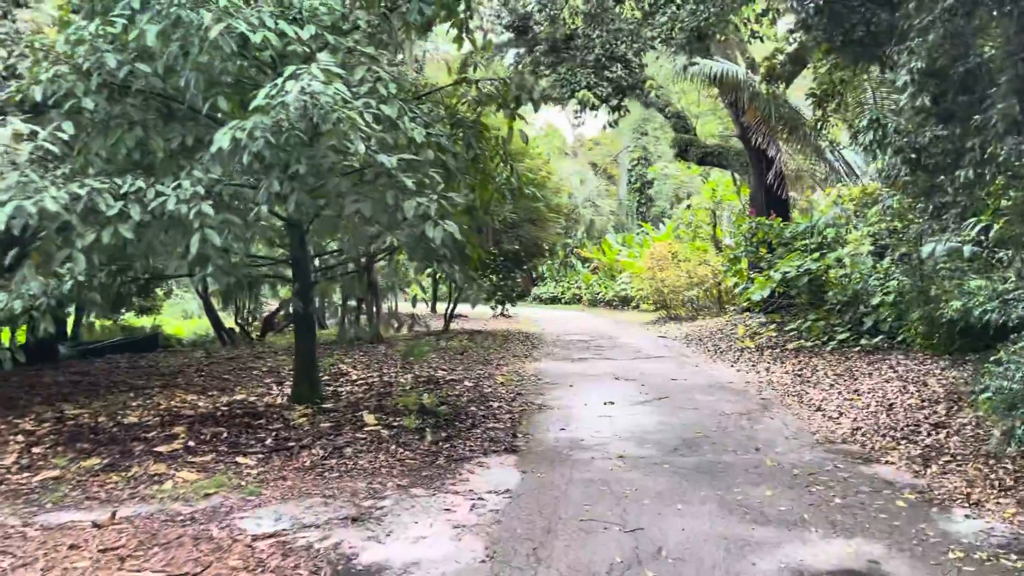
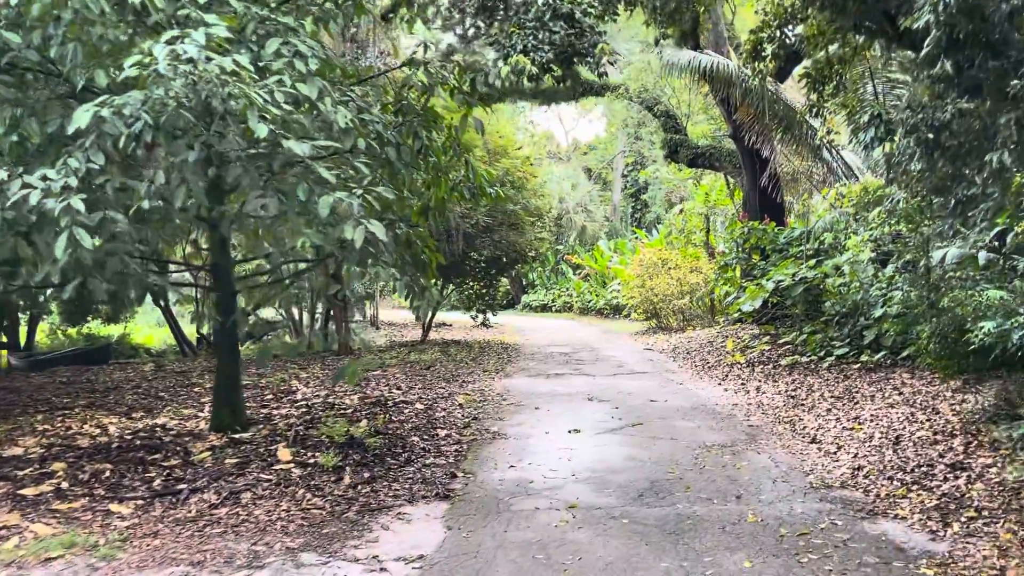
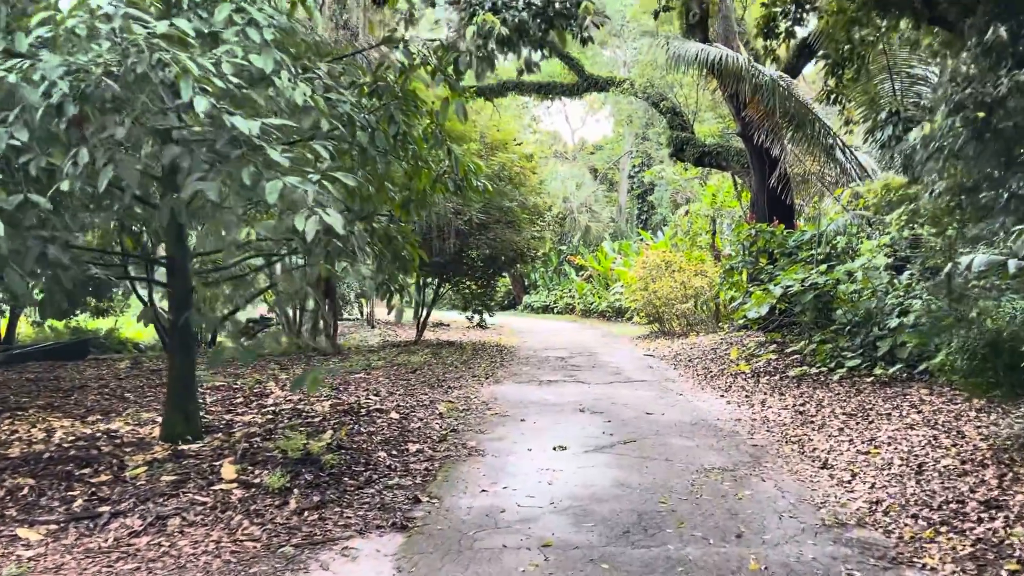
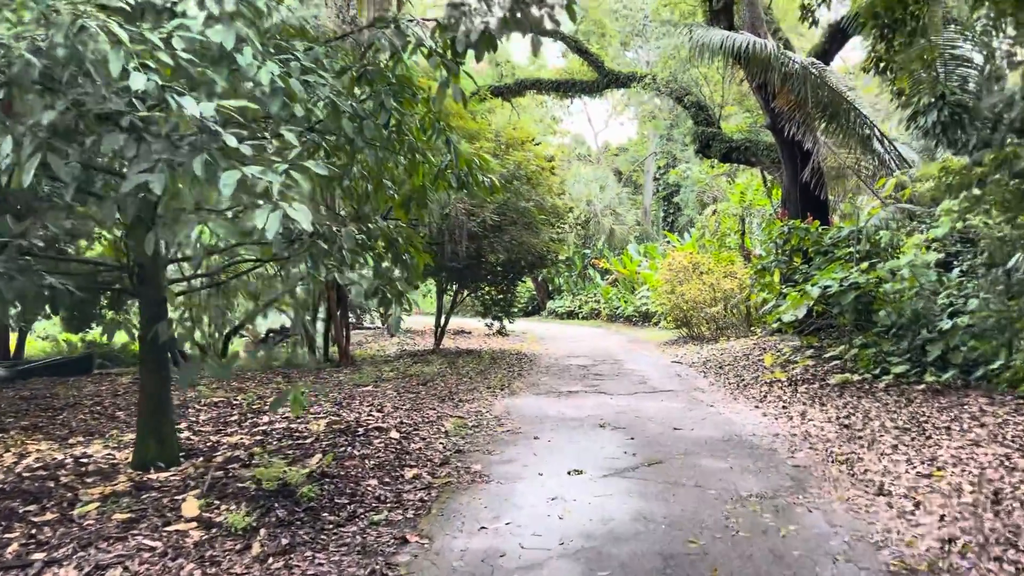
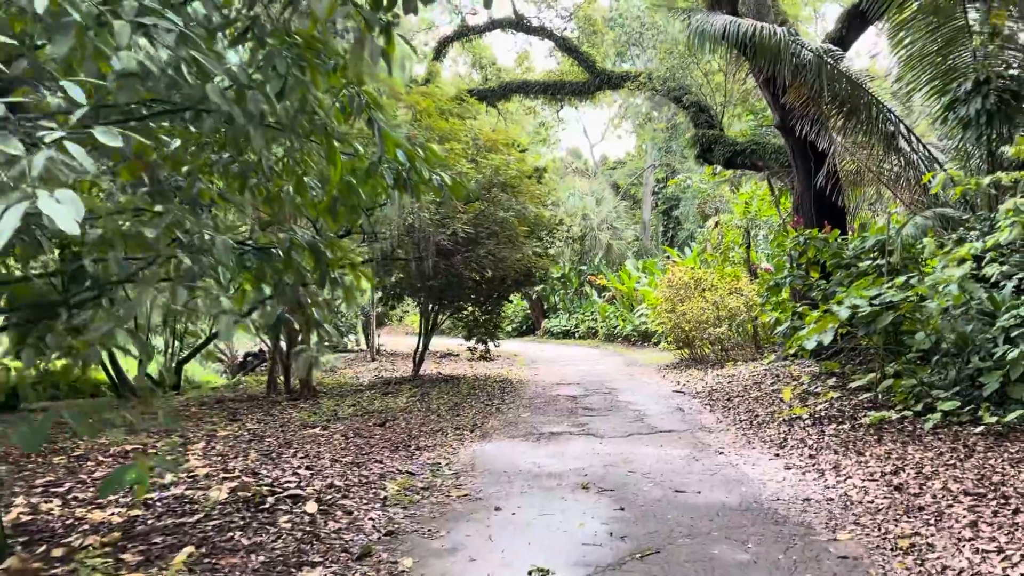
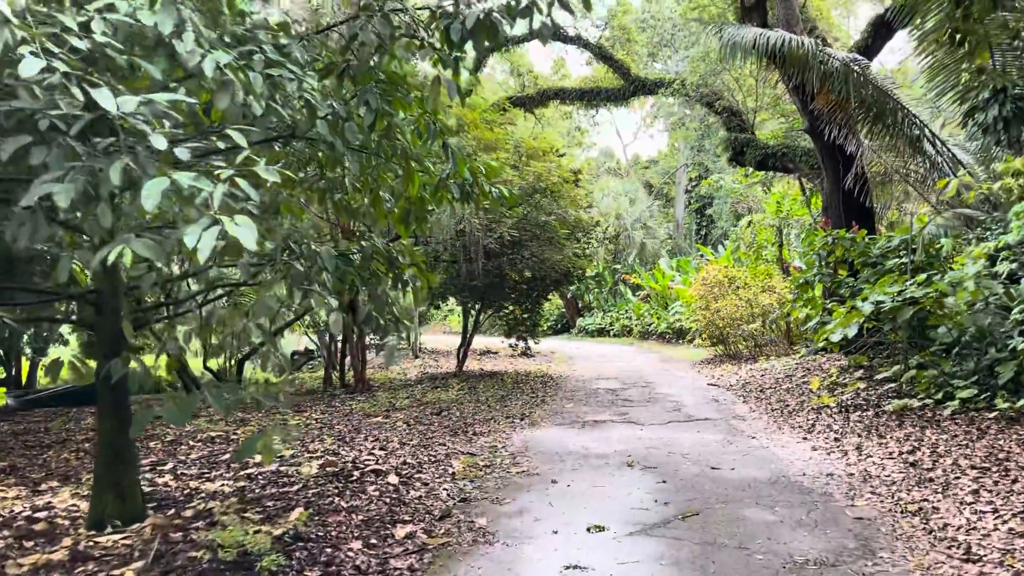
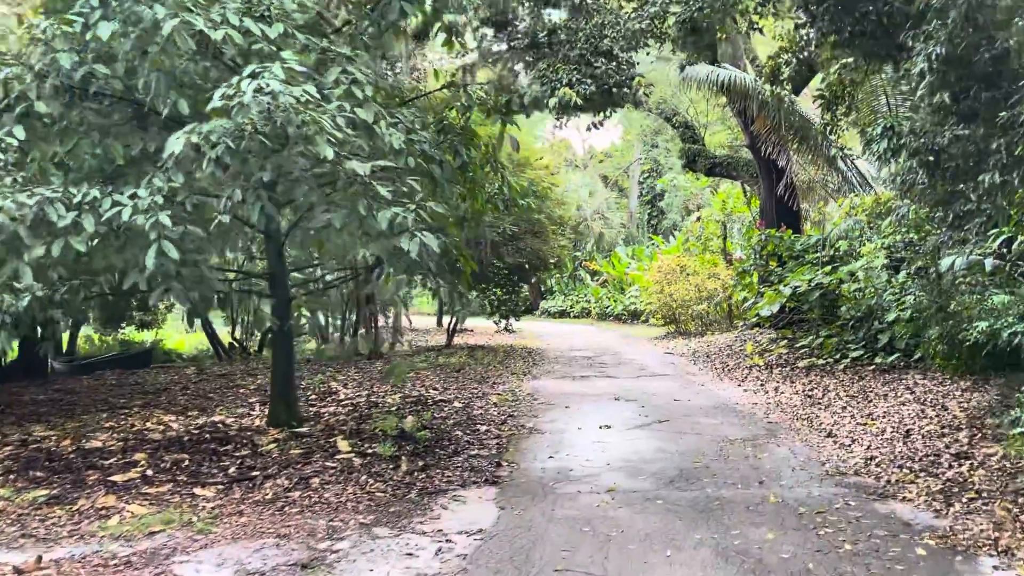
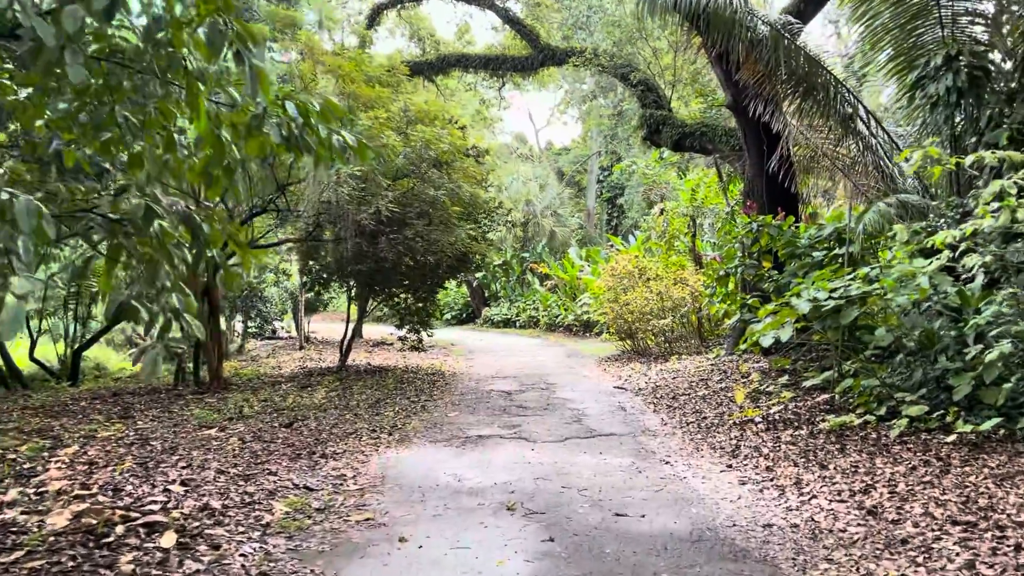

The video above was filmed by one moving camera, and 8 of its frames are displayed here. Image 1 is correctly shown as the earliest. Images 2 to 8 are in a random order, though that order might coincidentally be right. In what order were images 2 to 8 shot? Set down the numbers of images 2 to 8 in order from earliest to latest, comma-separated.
7, 2, 3, 4, 6, 5, 8
